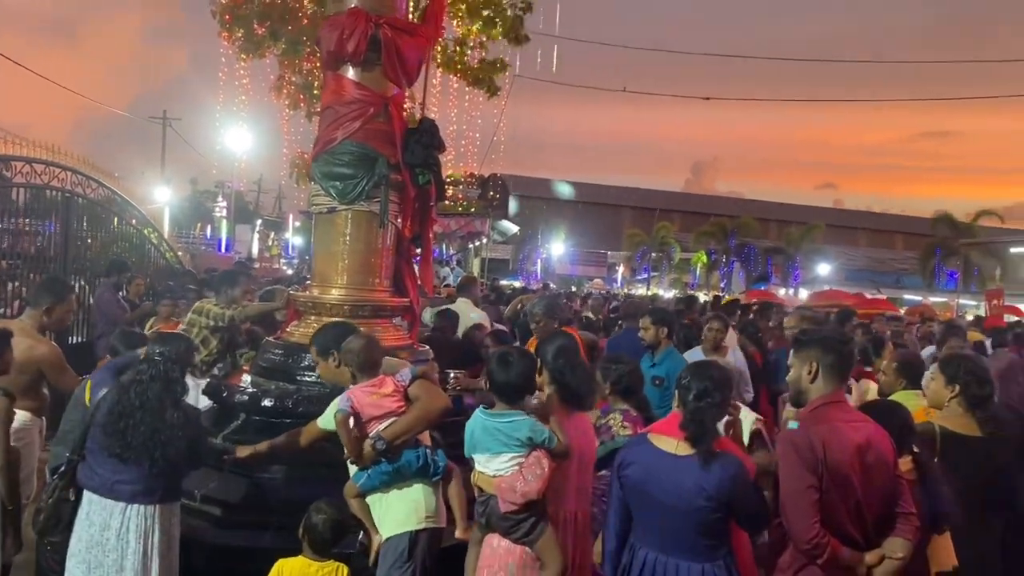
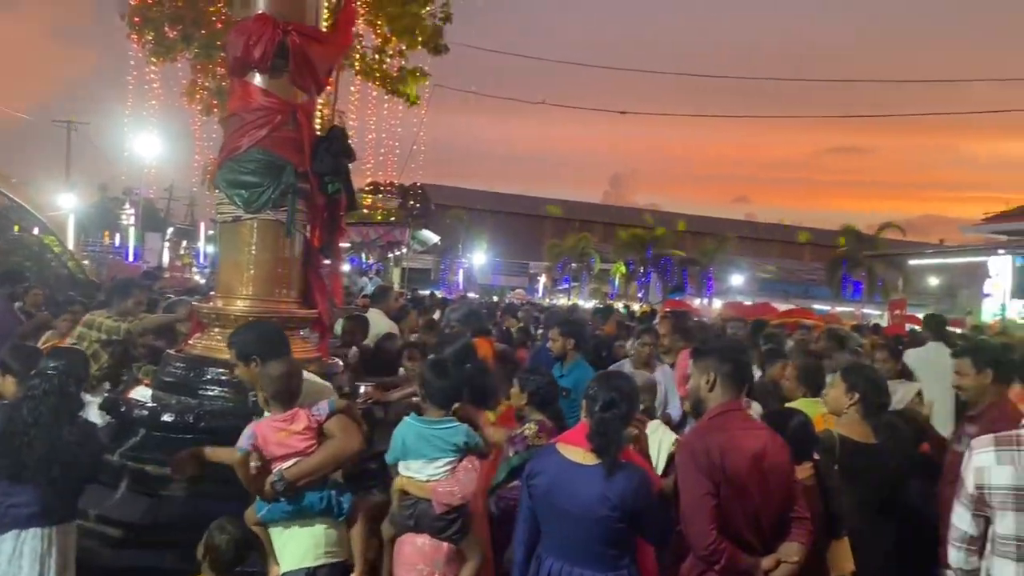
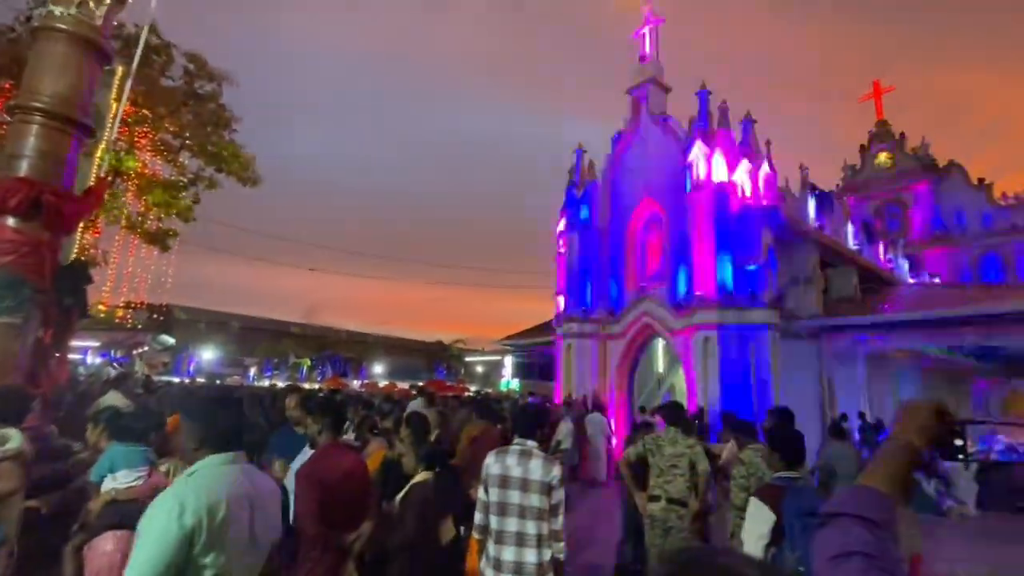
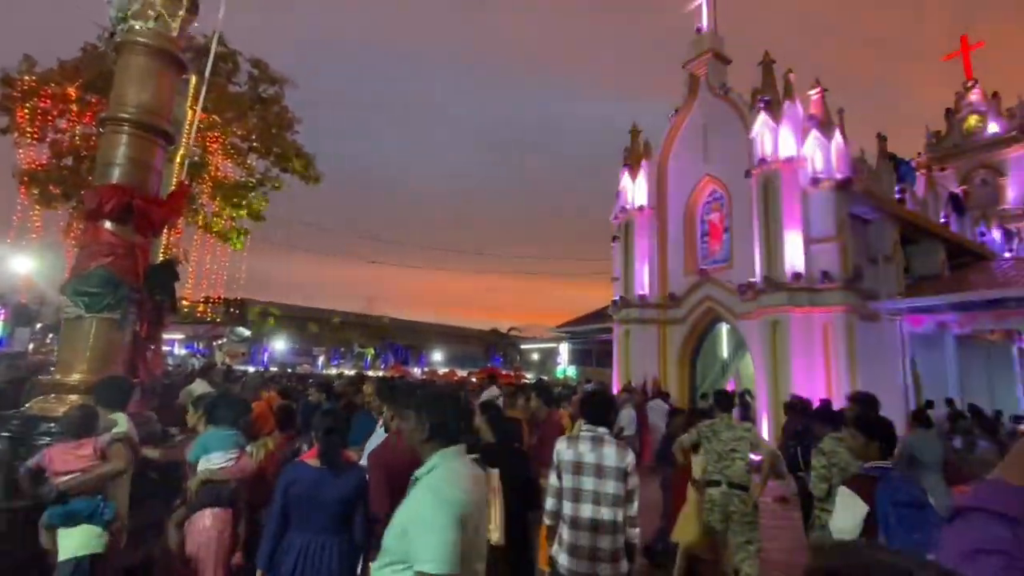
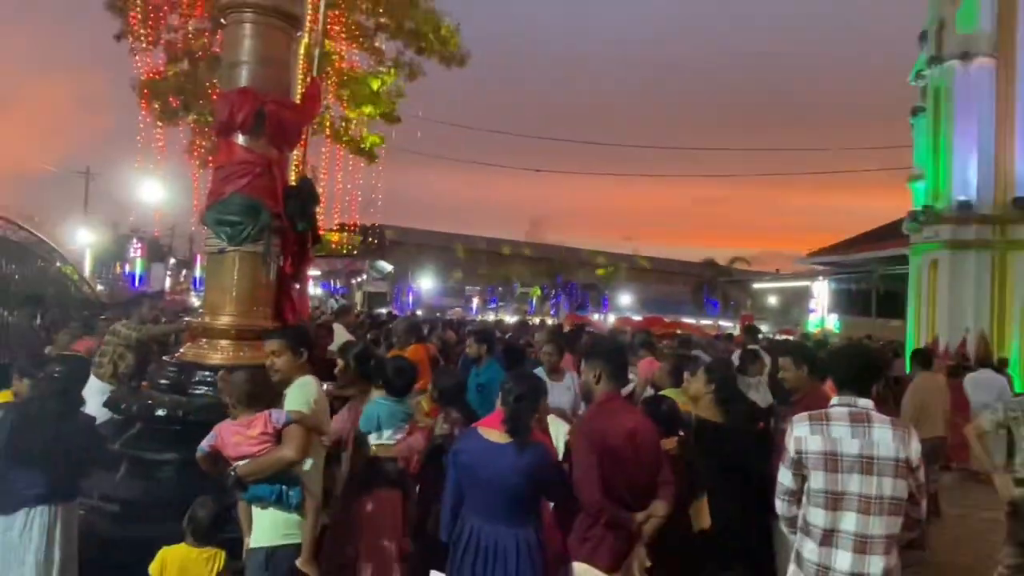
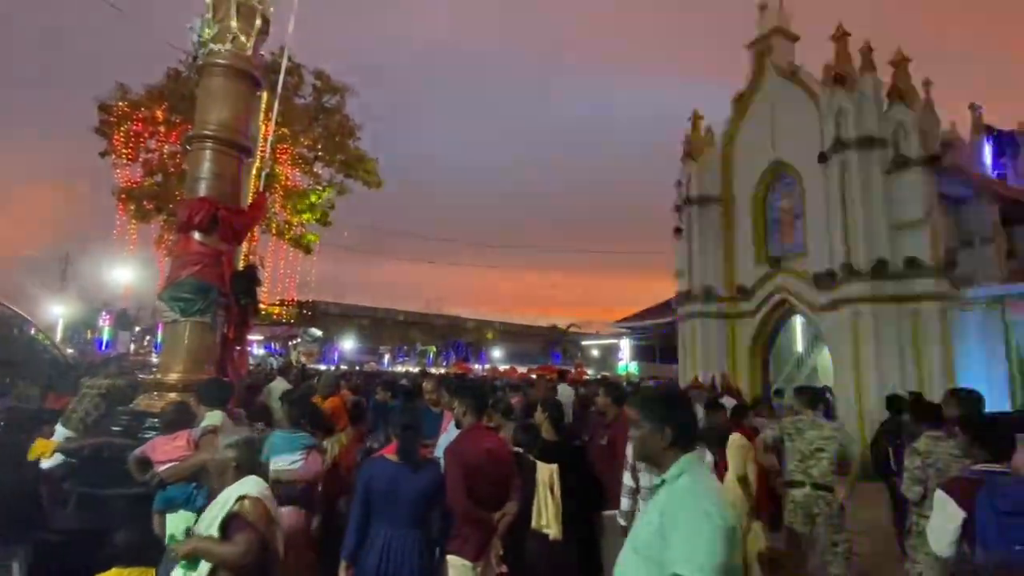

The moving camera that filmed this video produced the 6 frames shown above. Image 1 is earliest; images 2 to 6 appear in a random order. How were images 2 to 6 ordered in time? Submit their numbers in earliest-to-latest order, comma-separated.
2, 5, 6, 4, 3
